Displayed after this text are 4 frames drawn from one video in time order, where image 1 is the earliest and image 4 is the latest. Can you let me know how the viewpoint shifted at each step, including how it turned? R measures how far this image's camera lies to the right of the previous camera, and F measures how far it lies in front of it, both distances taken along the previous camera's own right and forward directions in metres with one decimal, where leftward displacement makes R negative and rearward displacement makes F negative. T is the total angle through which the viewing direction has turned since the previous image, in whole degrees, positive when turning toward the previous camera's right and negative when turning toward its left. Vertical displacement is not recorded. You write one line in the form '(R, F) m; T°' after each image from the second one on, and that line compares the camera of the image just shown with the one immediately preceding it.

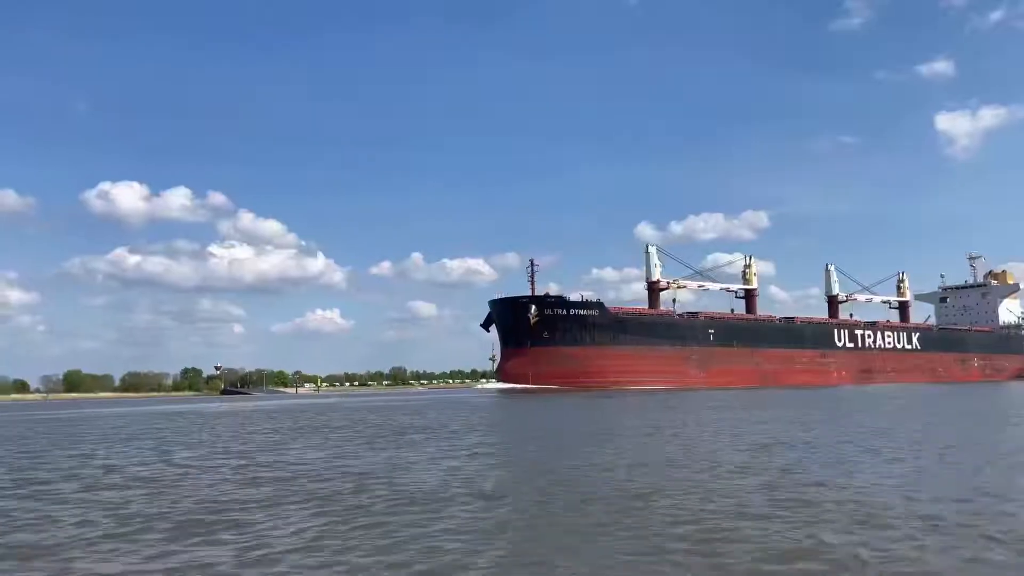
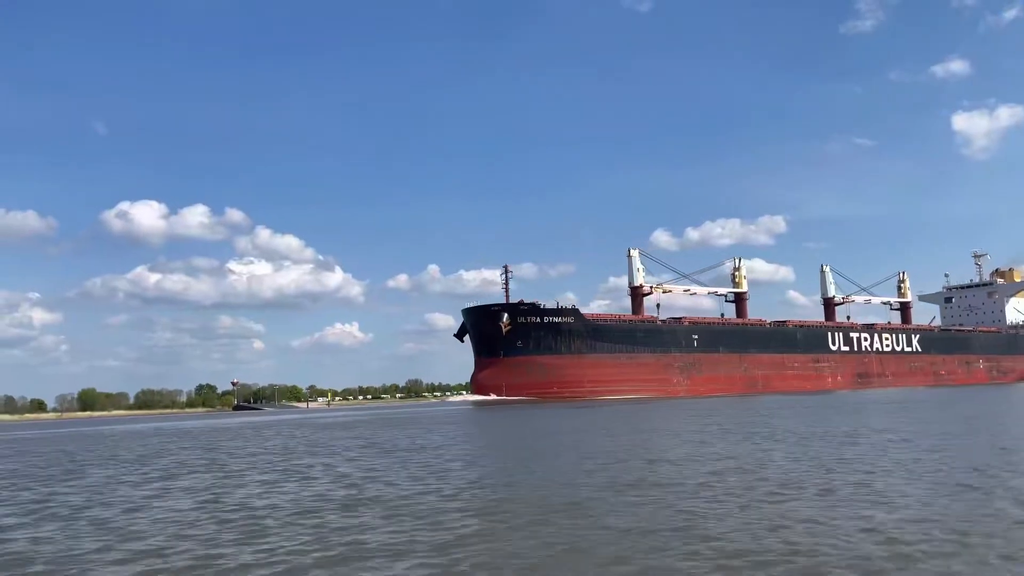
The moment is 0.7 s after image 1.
(+1.2, +0.4) m; -1°
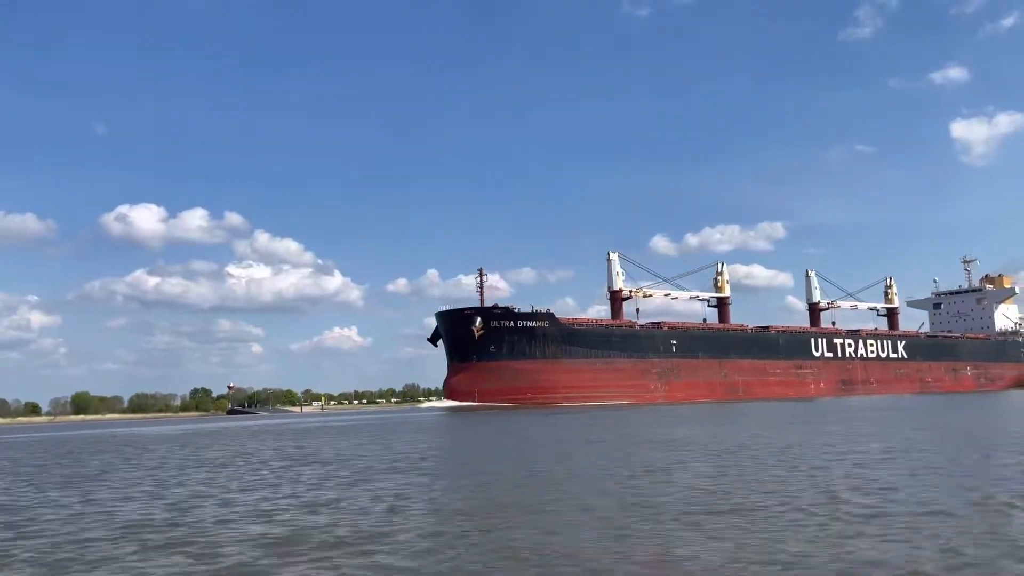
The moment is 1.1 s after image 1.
(+0.8, +0.3) m; 0°
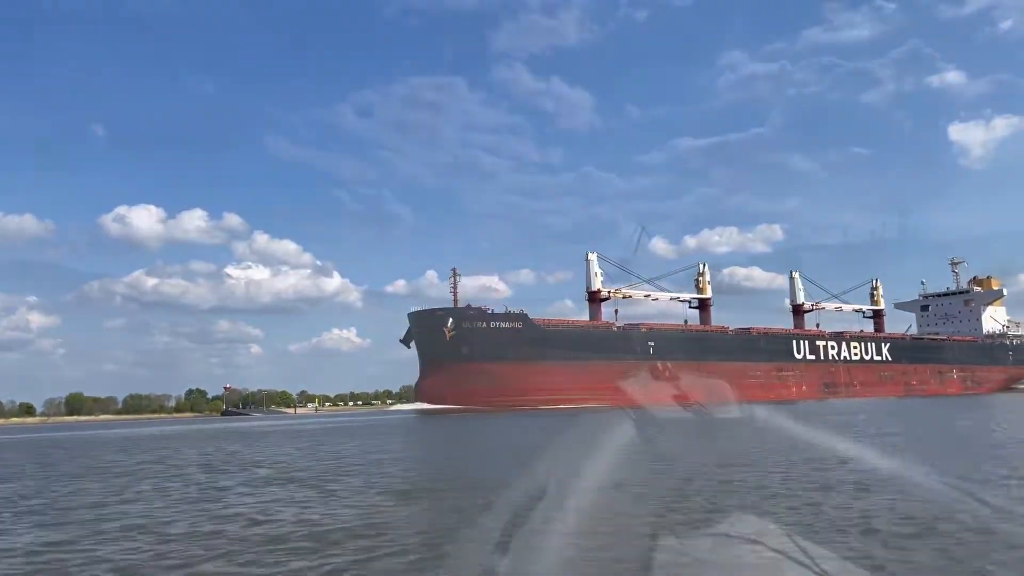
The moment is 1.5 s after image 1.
(+0.8, +0.3) m; 0°
